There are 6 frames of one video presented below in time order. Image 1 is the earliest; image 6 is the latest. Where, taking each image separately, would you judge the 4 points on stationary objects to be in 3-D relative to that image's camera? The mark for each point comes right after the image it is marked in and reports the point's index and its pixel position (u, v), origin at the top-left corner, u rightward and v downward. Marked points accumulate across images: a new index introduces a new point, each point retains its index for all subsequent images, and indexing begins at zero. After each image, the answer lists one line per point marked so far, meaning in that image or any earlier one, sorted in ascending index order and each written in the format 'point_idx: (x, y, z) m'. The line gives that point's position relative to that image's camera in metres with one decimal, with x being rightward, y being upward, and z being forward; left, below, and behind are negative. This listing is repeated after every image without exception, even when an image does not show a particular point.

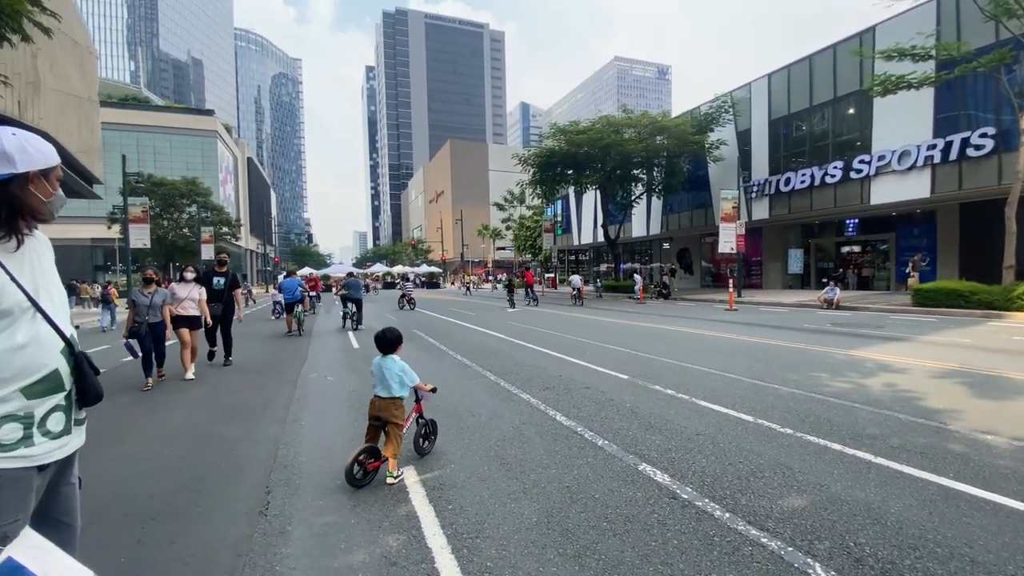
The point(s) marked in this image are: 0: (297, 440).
0: (-2.5, -1.8, +5.4) m
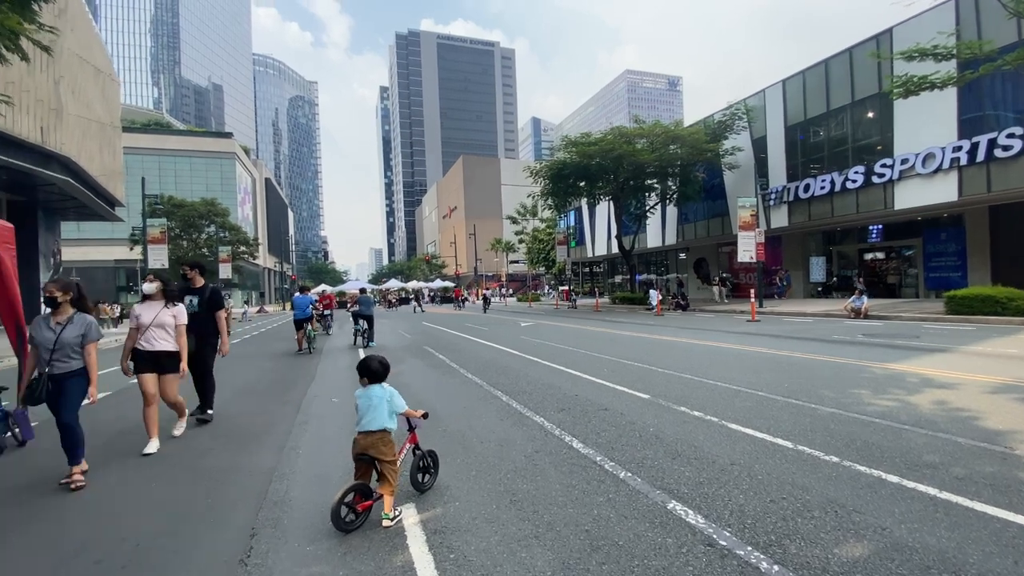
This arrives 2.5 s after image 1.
0: (-2.3, -2.0, +5.0) m
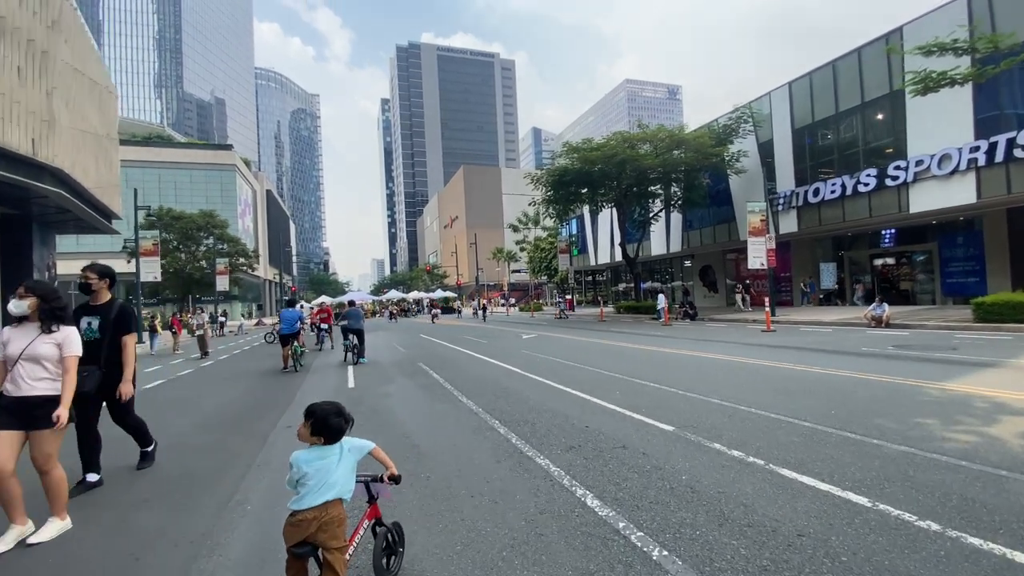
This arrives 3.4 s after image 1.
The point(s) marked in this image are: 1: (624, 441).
0: (-2.4, -2.1, +3.9) m
1: (+1.3, -1.8, +5.5) m
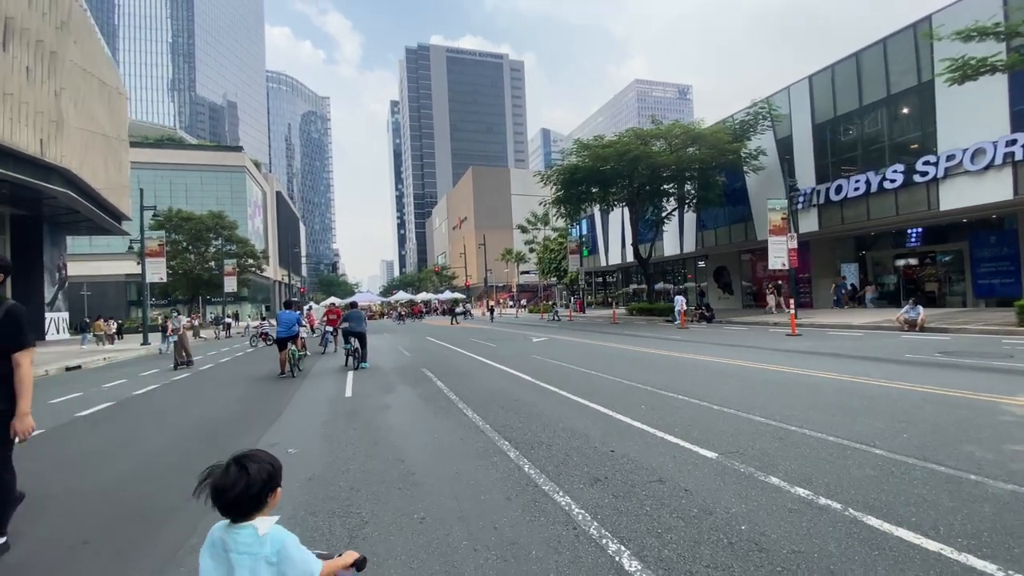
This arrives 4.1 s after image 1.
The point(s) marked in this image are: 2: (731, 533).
0: (-2.3, -2.1, +3.1) m
1: (+1.5, -1.8, +4.6) m
2: (+1.6, -1.8, +3.4) m
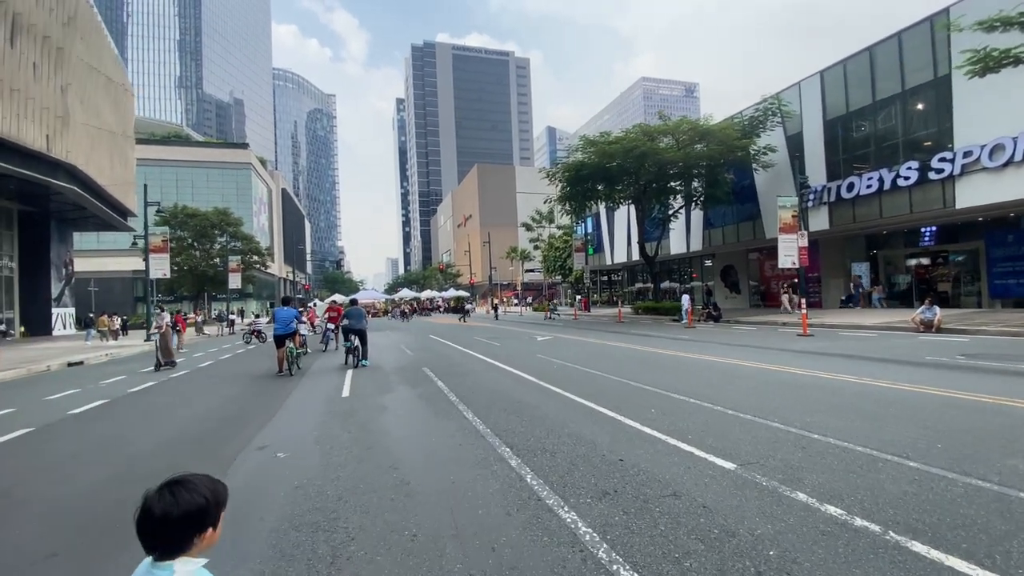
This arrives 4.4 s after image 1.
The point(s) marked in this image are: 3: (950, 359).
0: (-2.3, -2.1, +2.7) m
1: (+1.5, -1.8, +4.2) m
2: (+1.6, -1.8, +3.1) m
3: (+10.6, -1.7, +11.4) m
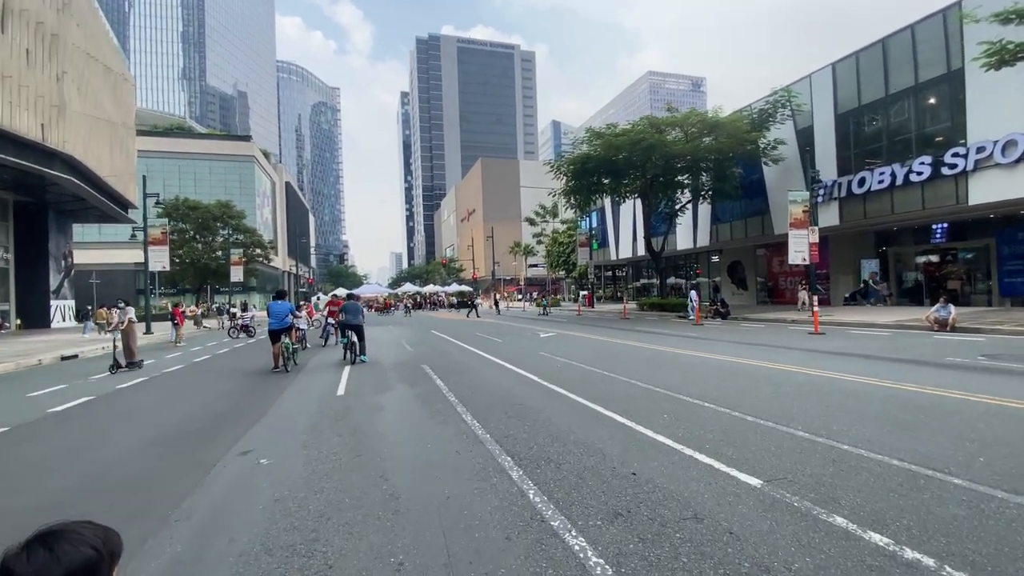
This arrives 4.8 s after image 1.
0: (-2.3, -2.0, +2.3) m
1: (+1.5, -1.8, +3.8) m
2: (+1.6, -1.8, +2.6) m
3: (+10.7, -1.7, +10.9) m
